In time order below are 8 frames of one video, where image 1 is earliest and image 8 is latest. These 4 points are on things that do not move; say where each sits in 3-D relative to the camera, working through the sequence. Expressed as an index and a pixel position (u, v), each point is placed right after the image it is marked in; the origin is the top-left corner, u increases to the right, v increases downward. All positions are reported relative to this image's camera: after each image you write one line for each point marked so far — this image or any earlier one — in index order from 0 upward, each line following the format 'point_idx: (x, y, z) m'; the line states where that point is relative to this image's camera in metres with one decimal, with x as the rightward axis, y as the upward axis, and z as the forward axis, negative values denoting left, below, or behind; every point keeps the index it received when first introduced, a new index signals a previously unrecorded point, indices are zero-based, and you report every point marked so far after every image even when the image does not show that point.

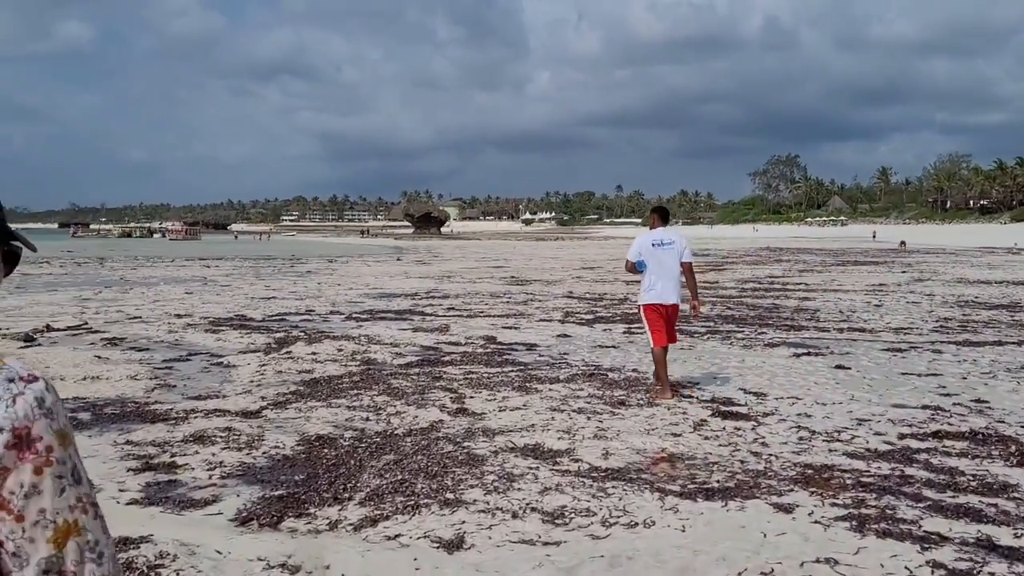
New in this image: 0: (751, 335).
0: (+3.8, -0.8, +13.8) m
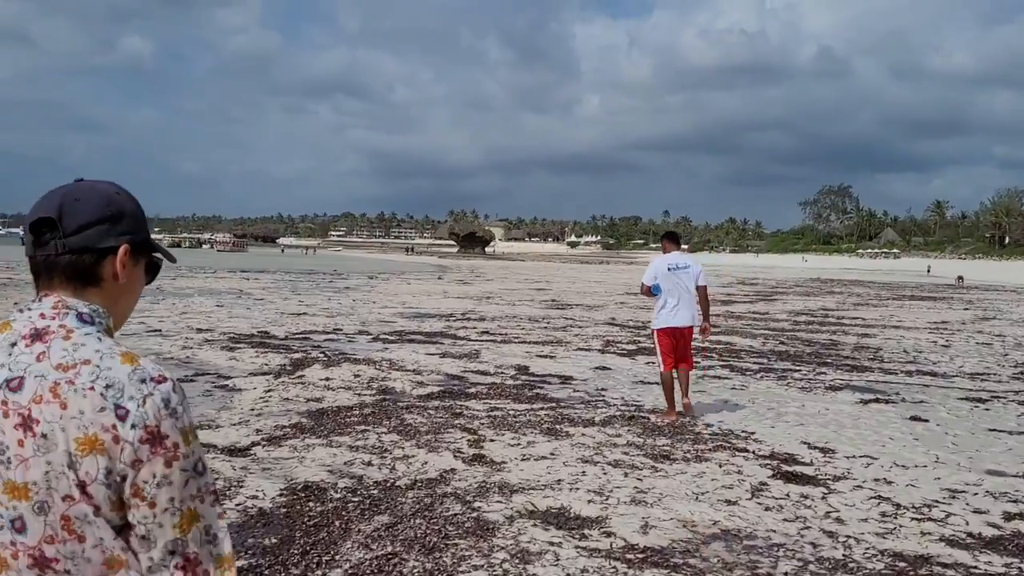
0: (+4.3, -1.3, +12.5) m
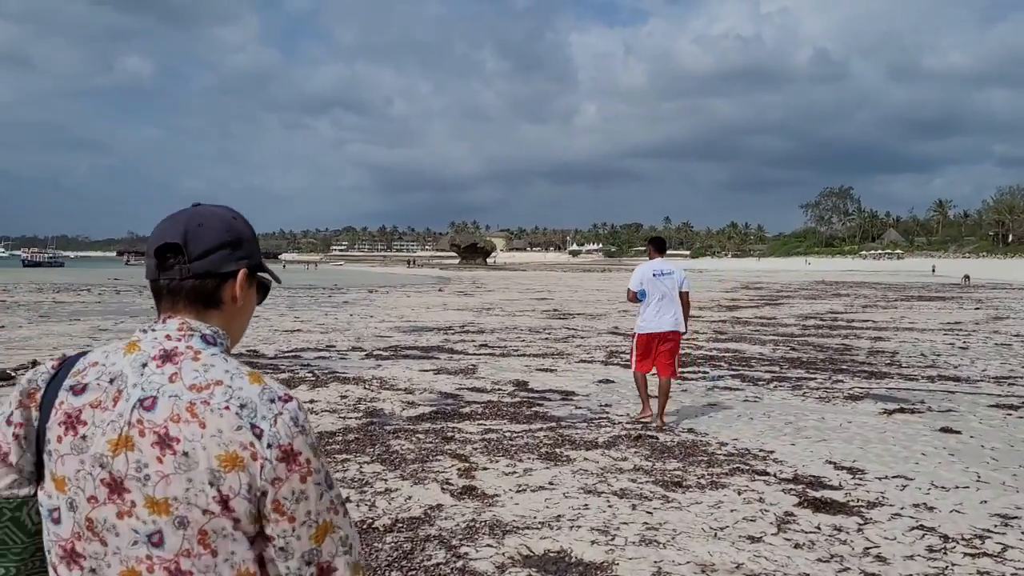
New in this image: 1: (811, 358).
0: (+4.3, -1.3, +11.8) m
1: (+5.2, -1.2, +15.1) m
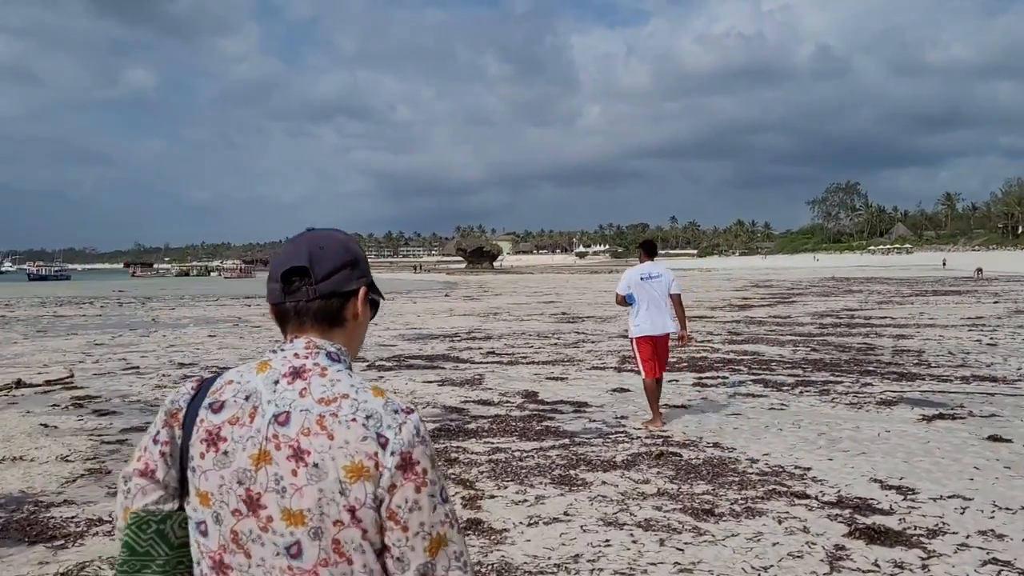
0: (+4.4, -1.3, +11.1) m
1: (+5.4, -1.2, +14.4) m
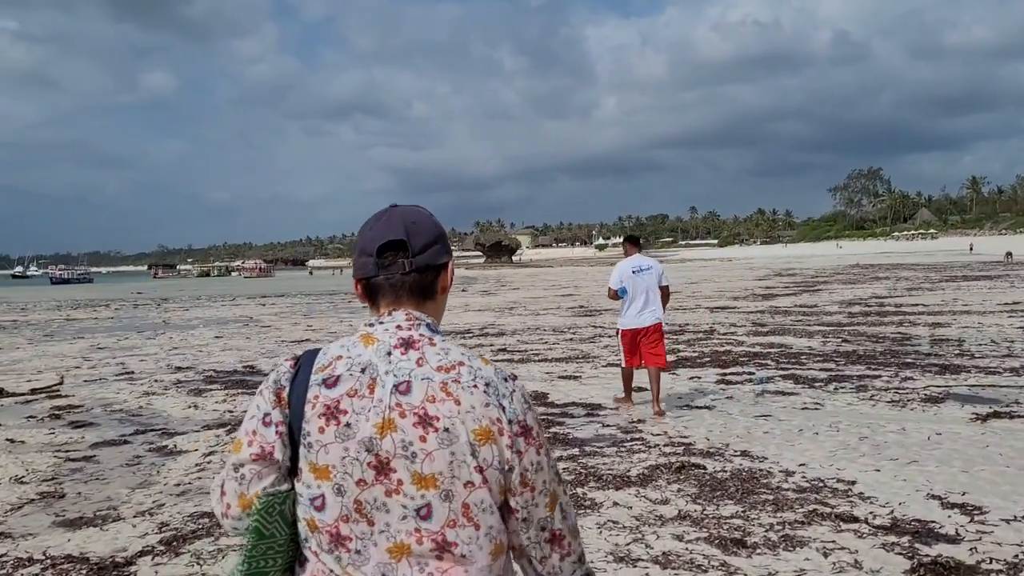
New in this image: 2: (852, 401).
0: (+4.5, -1.1, +10.1) m
1: (+5.5, -1.0, +13.5) m
2: (+3.6, -1.2, +9.1) m
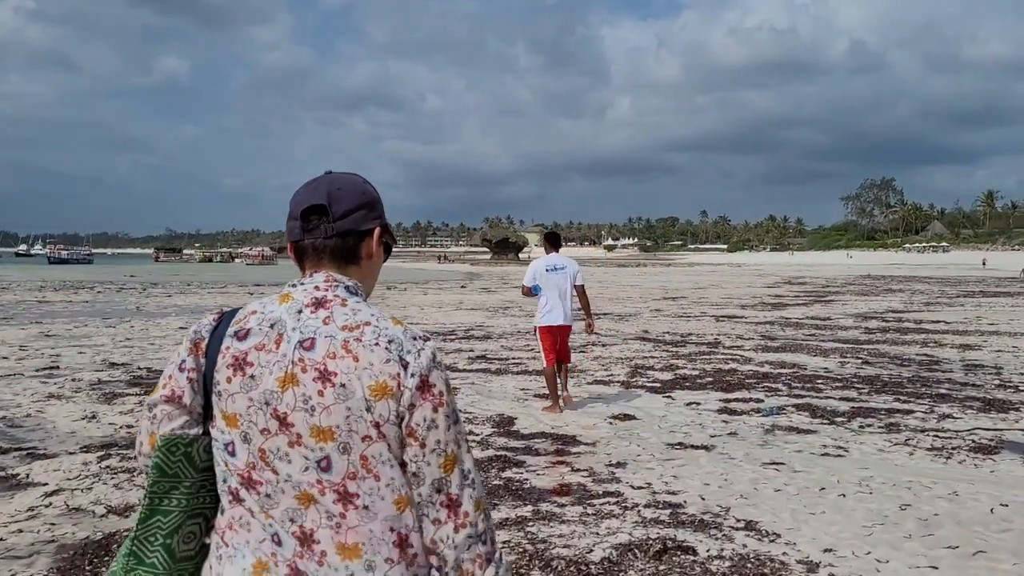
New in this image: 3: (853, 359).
0: (+4.1, -1.3, +8.4) m
1: (+5.2, -1.2, +11.7) m
2: (+3.1, -1.3, +7.3) m
3: (+5.5, -1.1, +14.2) m
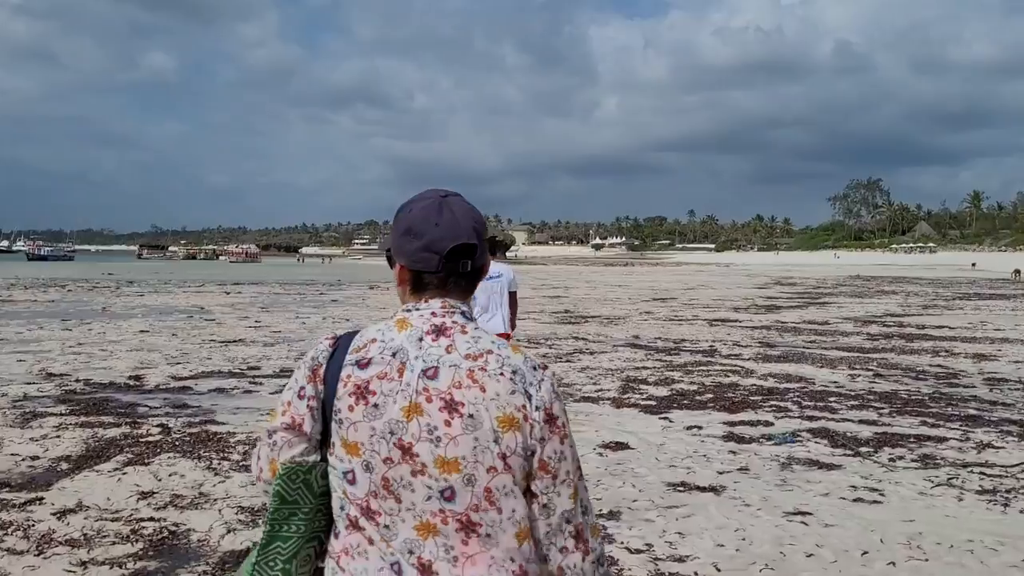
0: (+3.9, -1.4, +7.3) m
1: (+4.9, -1.3, +10.6) m
2: (+2.9, -1.4, +6.2) m
3: (+5.3, -1.2, +13.0) m
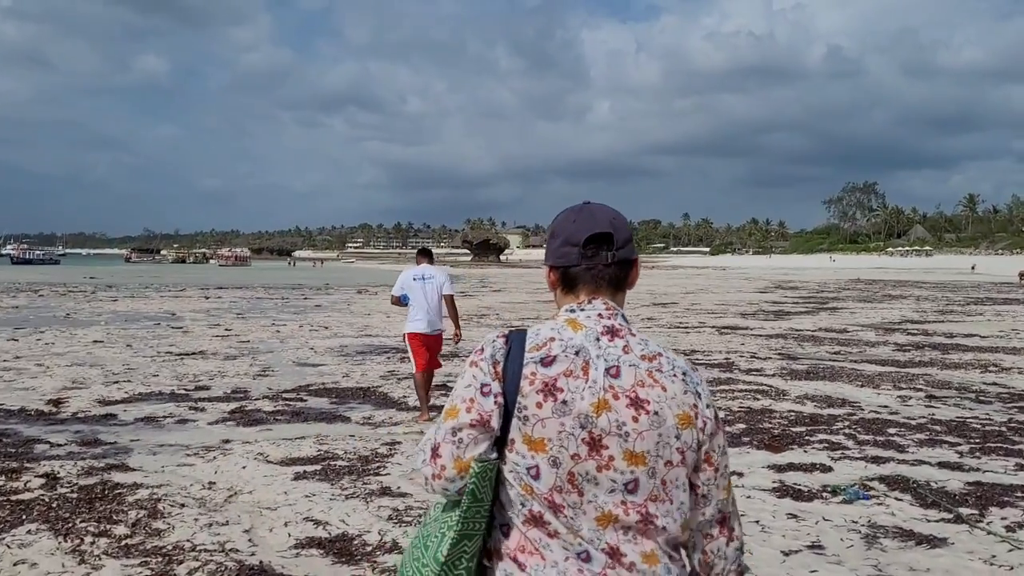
0: (+3.8, -1.5, +5.4) m
1: (+4.8, -1.4, +8.8) m
2: (+2.9, -1.5, +4.4) m
3: (+5.1, -1.3, +11.2) m
